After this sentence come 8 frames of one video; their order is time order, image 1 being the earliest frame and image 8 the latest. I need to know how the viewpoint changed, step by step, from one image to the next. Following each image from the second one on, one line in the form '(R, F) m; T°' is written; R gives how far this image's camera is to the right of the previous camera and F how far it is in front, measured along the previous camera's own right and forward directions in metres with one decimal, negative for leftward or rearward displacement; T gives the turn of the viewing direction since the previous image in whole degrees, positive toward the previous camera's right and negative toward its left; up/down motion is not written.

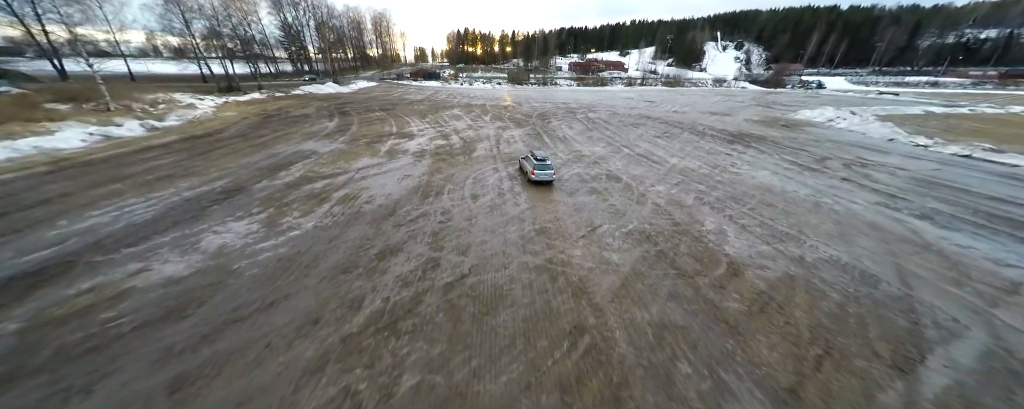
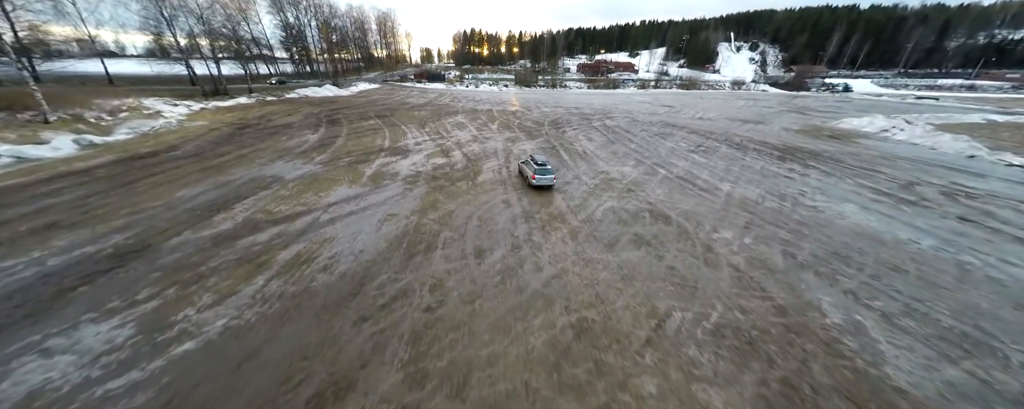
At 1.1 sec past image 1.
(-0.5, +3.4) m; -1°
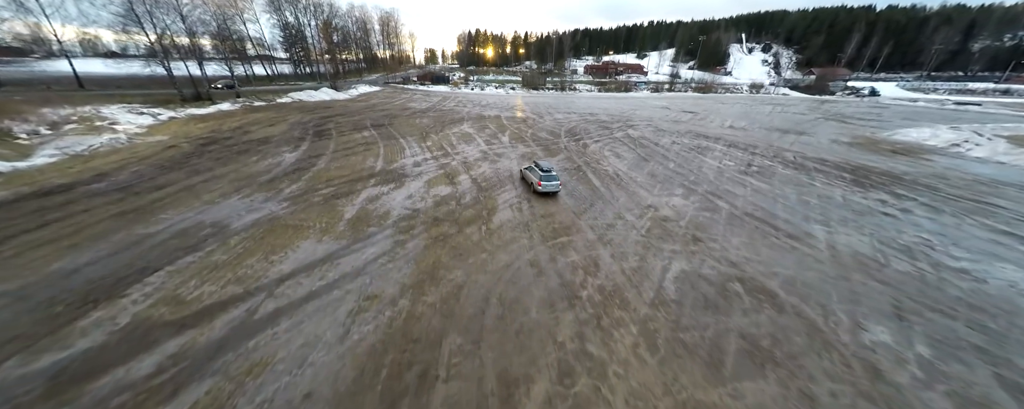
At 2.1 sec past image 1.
(-0.9, +3.5) m; -1°
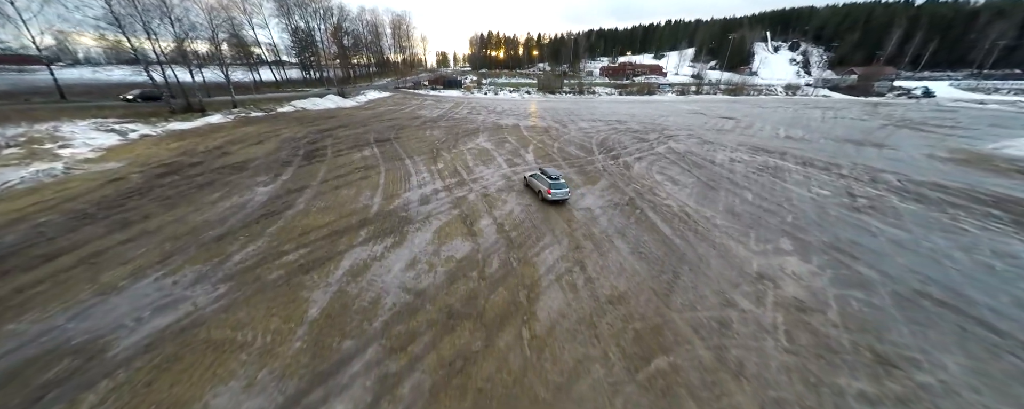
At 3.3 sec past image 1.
(-1.2, +4.0) m; -2°
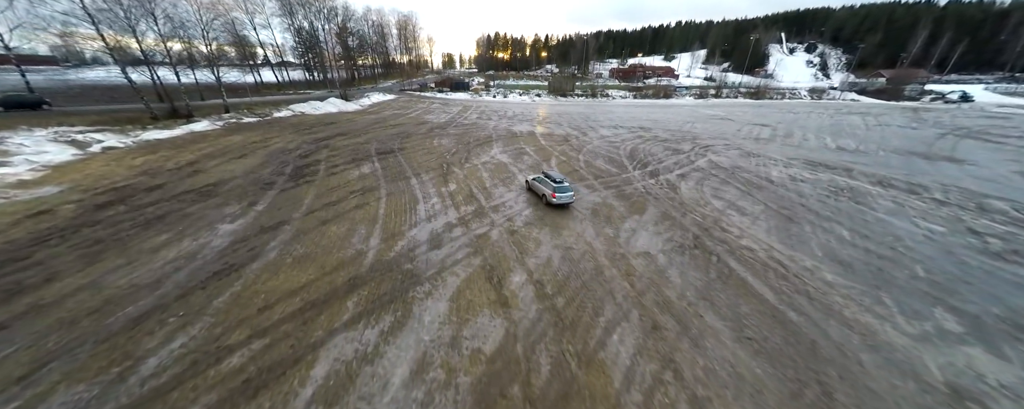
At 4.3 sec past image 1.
(-1.2, +3.1) m; -1°
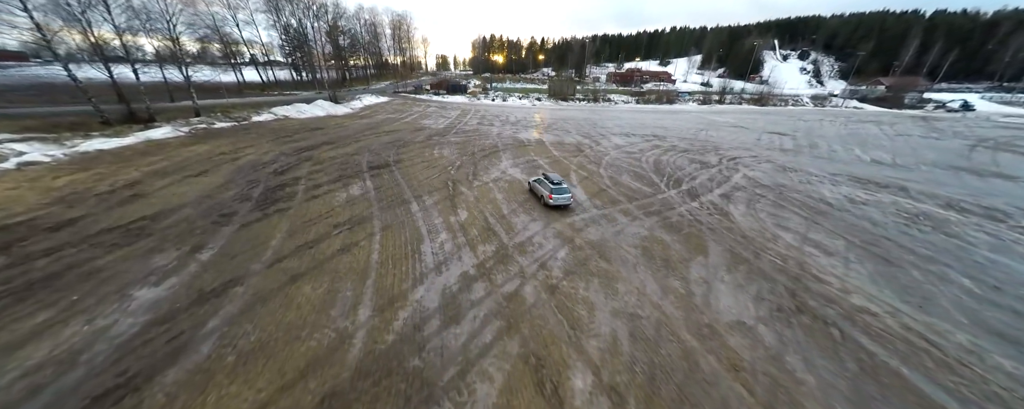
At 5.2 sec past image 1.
(-1.4, +2.9) m; +1°
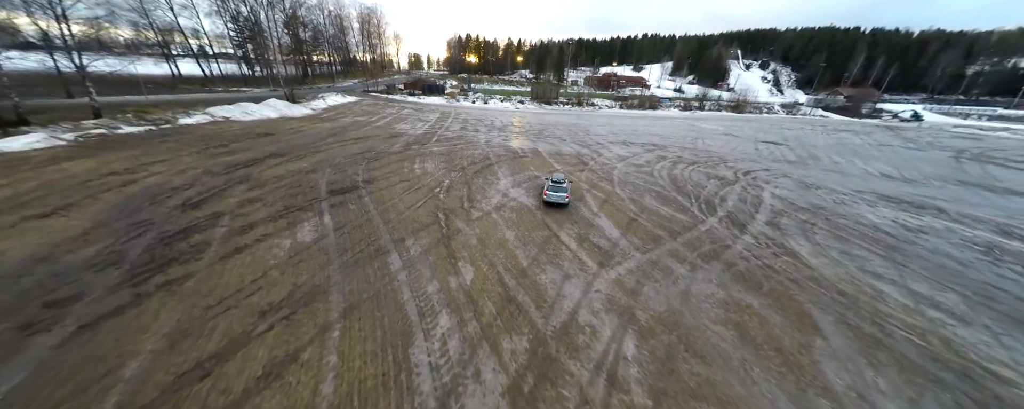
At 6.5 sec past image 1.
(-1.6, +3.8) m; +5°
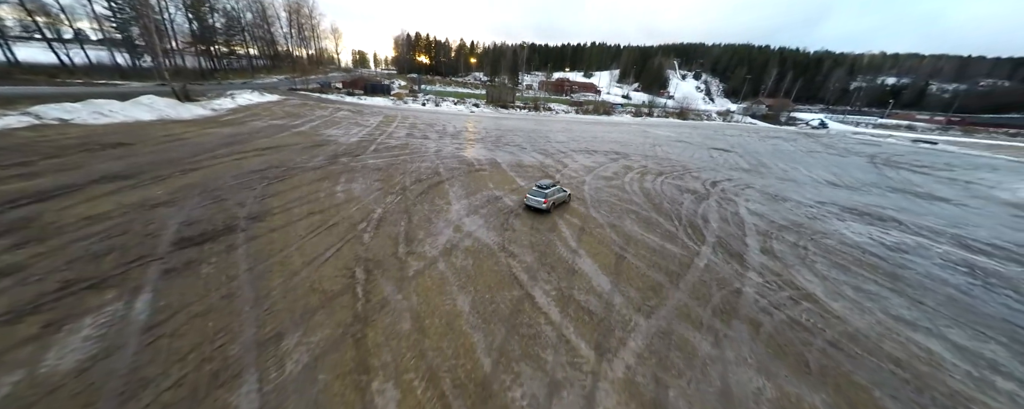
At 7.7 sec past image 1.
(+0.2, +3.5) m; +8°
